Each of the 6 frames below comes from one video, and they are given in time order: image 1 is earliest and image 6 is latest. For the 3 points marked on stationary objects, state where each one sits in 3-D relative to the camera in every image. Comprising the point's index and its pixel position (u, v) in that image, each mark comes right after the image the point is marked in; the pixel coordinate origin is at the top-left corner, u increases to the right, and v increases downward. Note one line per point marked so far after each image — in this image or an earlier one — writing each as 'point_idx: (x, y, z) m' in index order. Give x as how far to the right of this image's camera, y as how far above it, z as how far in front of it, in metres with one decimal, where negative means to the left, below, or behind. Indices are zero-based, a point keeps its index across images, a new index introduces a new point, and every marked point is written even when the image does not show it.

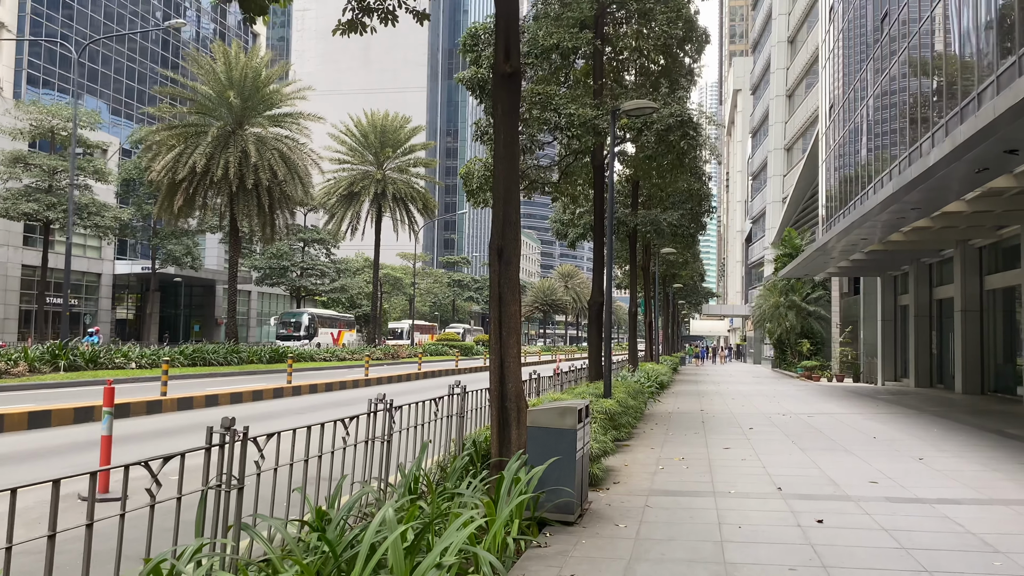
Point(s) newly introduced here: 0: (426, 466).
0: (-0.7, -1.5, +7.0) m
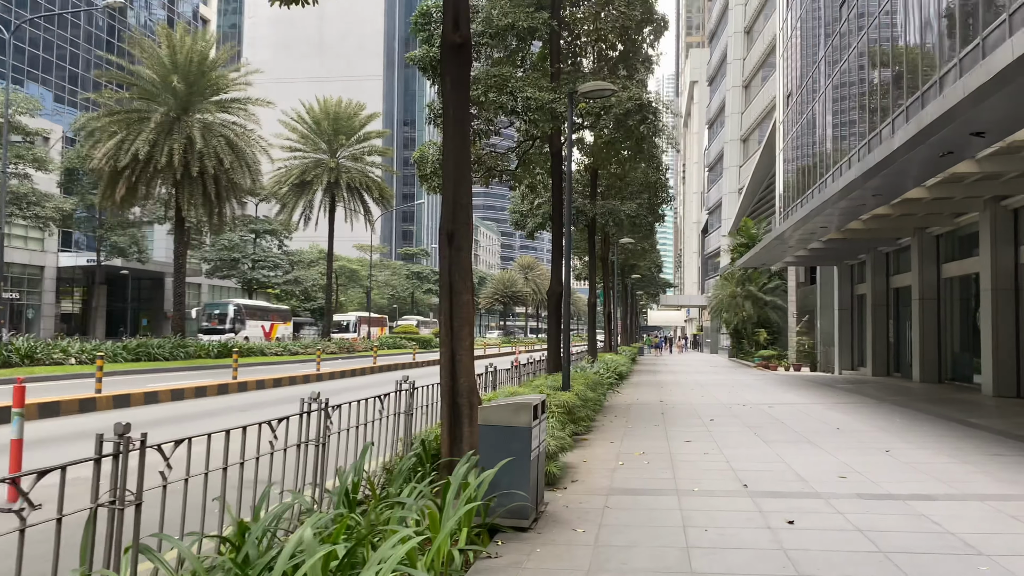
0: (-1.1, -1.4, +6.5) m
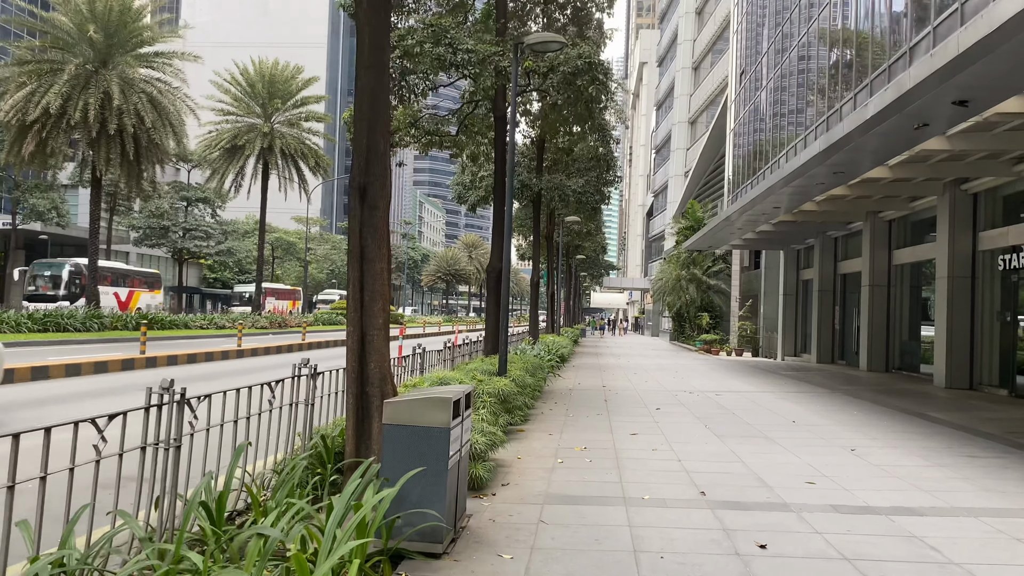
0: (-1.6, -1.2, +5.3) m
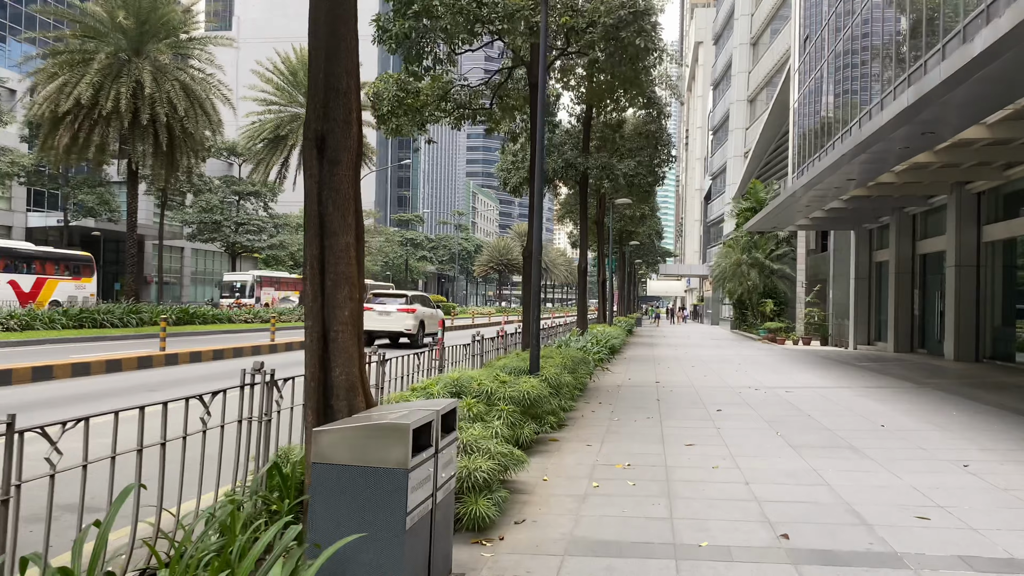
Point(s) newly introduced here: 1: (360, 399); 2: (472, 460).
0: (-1.6, -1.1, +4.0) m
1: (-0.8, -0.6, +4.4) m
2: (-0.2, -1.0, +4.9) m
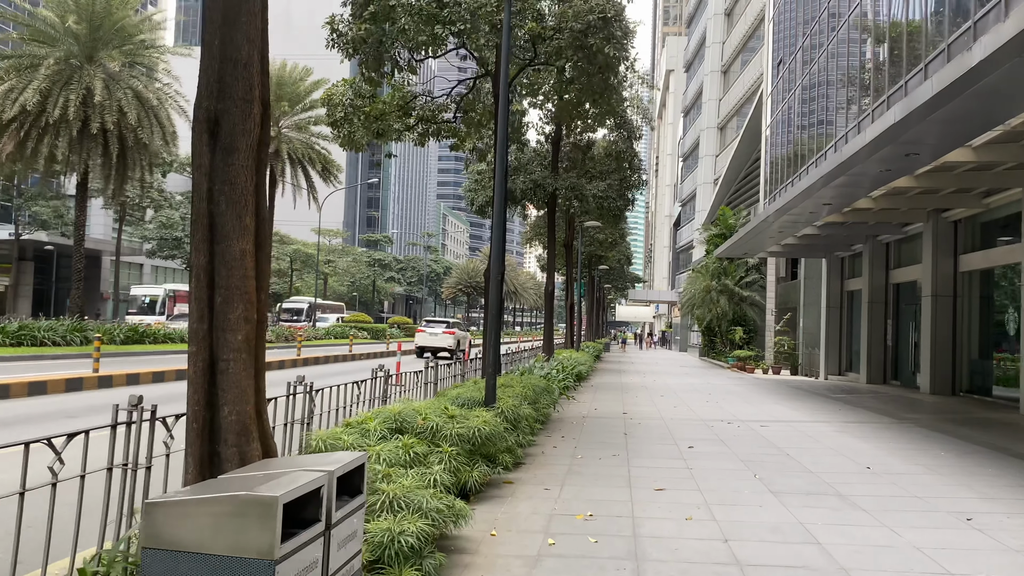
0: (-1.9, -1.1, +3.1) m
1: (-1.1, -0.7, +3.5) m
2: (-0.5, -1.1, +4.0) m
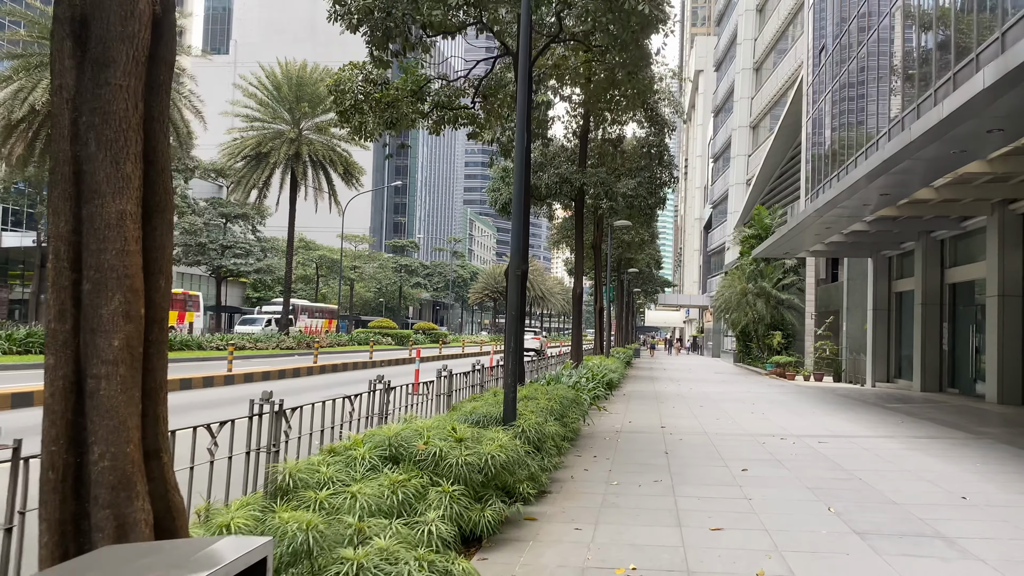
0: (-1.8, -1.1, +2.0) m
1: (-1.0, -0.6, +2.4) m
2: (-0.5, -1.0, +2.8) m
